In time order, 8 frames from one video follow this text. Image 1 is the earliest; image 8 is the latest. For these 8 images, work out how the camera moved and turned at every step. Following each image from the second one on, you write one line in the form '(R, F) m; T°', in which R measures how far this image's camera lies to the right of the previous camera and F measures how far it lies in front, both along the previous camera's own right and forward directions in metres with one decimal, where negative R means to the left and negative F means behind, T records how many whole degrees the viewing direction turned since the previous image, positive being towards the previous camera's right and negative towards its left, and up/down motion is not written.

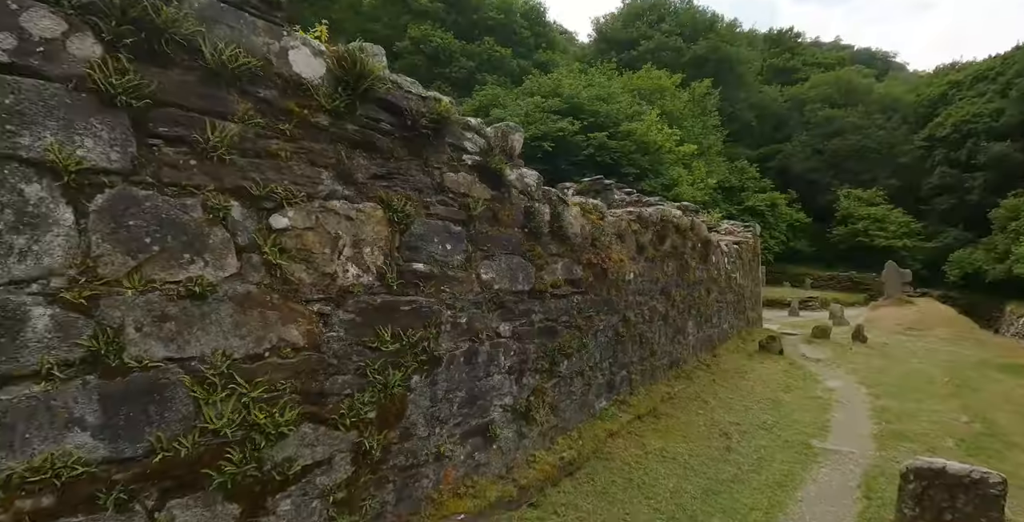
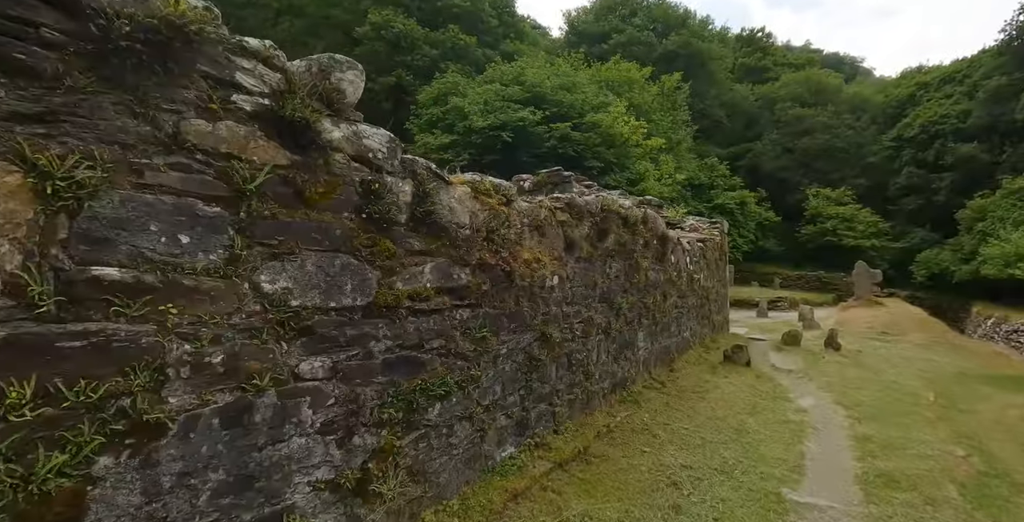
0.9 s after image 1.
(+0.7, +1.3) m; +2°
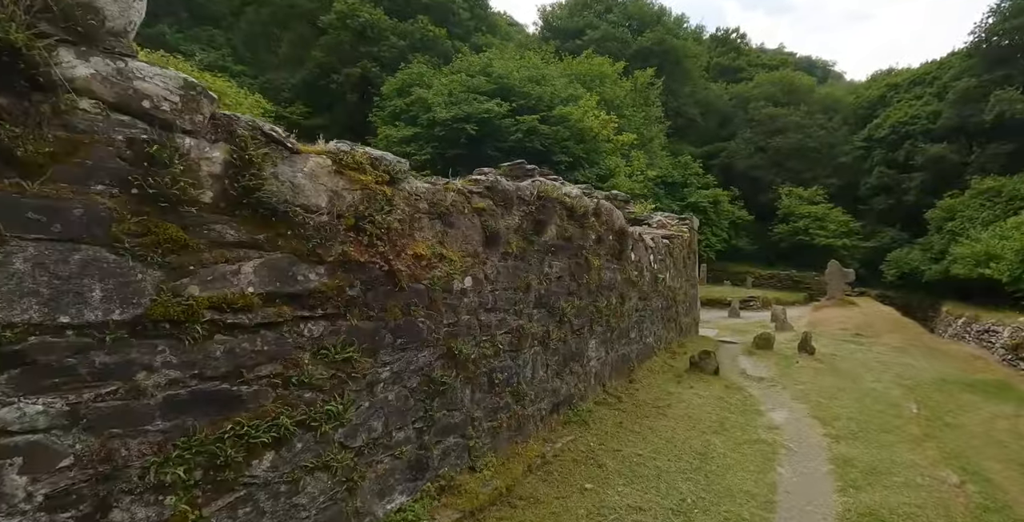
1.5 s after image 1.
(+0.5, +0.9) m; +2°
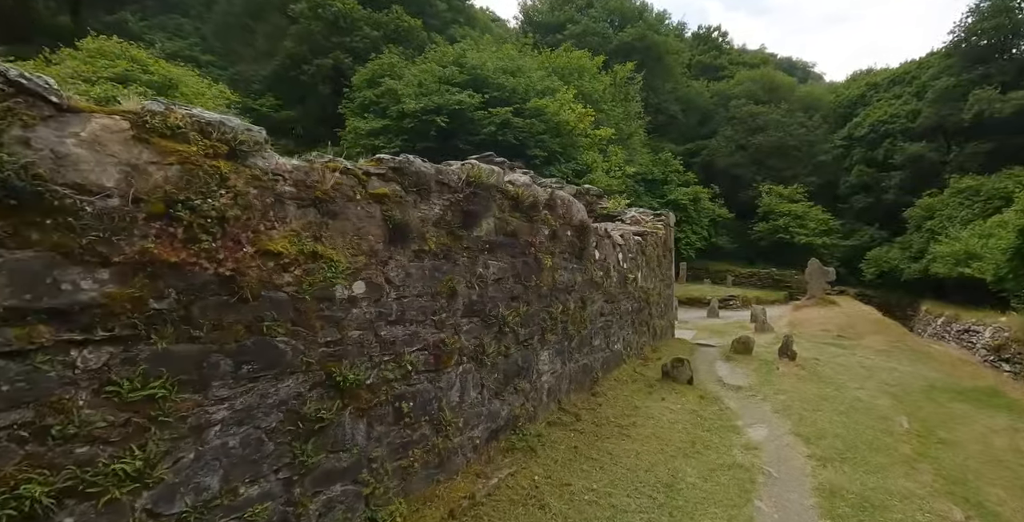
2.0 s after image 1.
(+0.4, +0.7) m; +2°
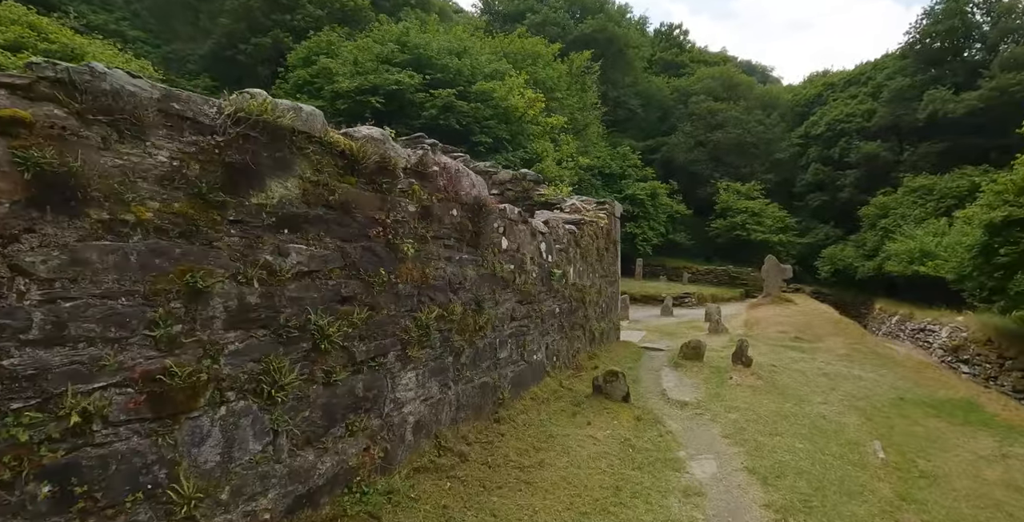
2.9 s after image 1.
(+0.7, +1.3) m; +4°
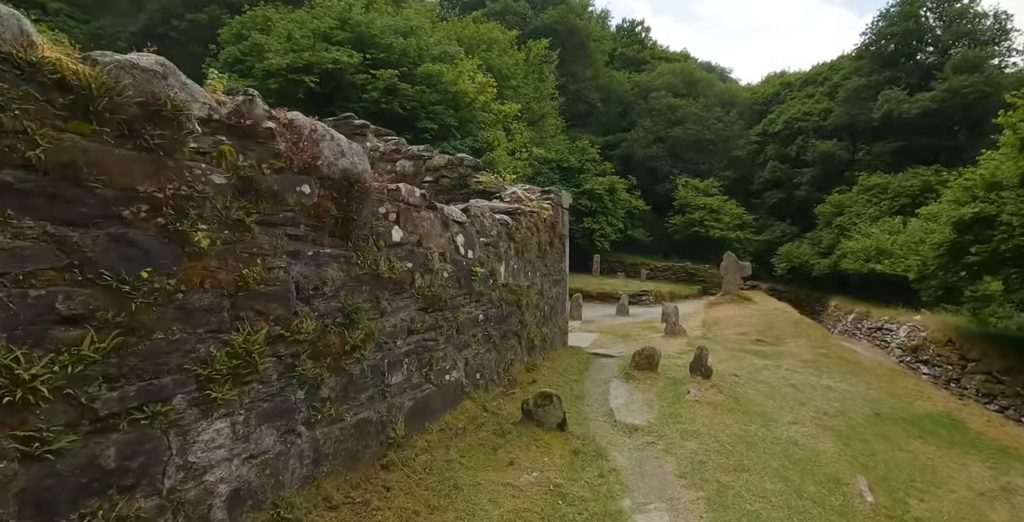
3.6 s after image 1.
(+0.4, +1.1) m; +4°
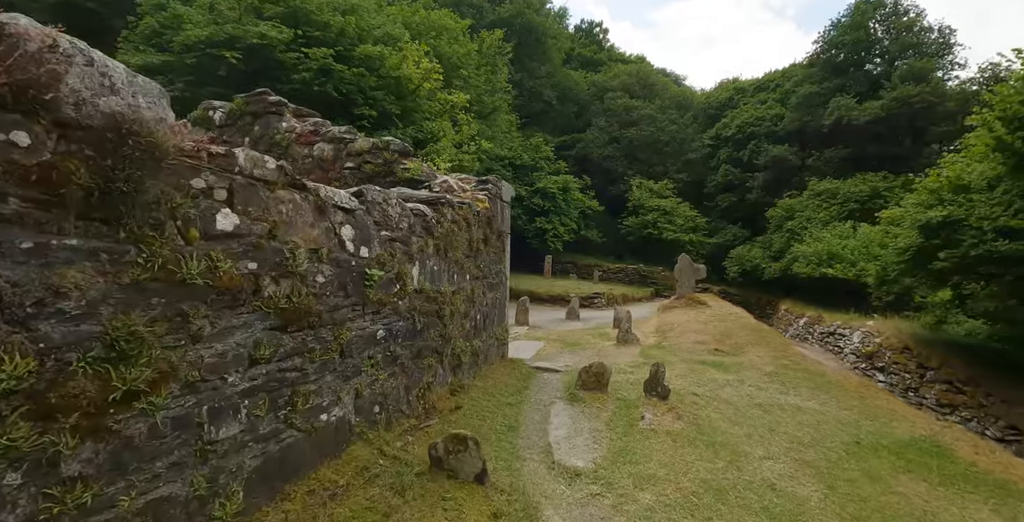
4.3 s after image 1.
(+0.3, +1.0) m; +4°
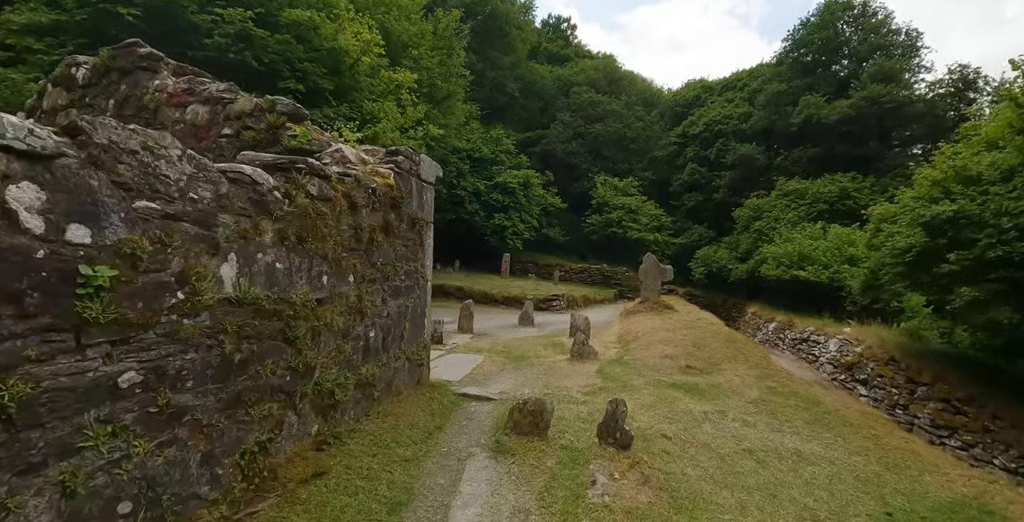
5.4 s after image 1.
(+0.5, +1.5) m; +3°
